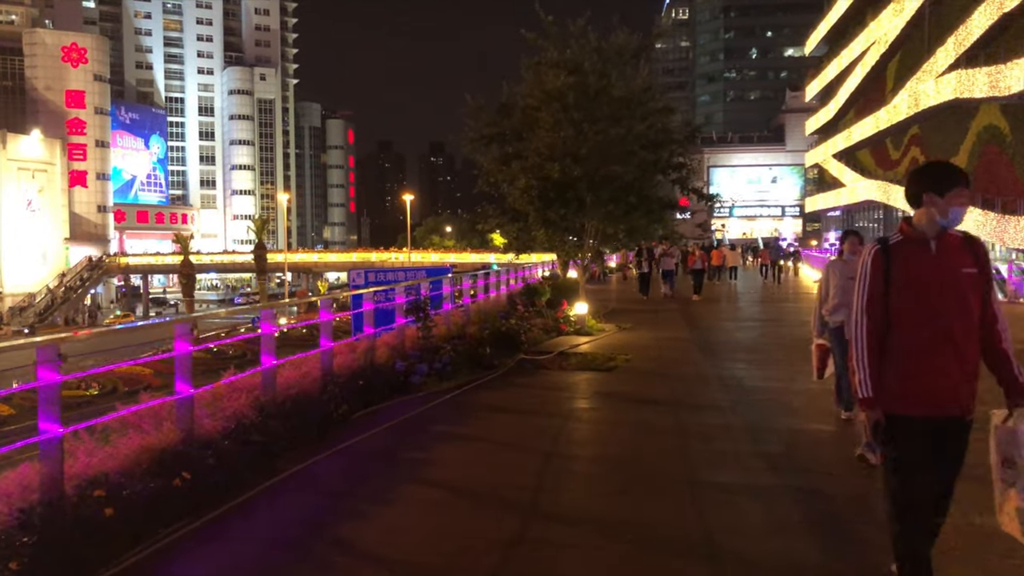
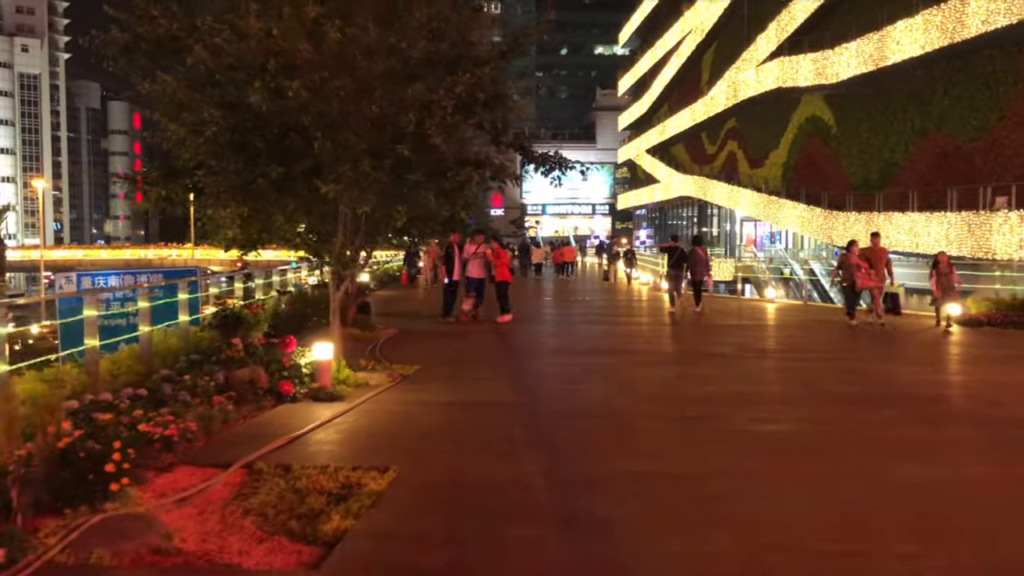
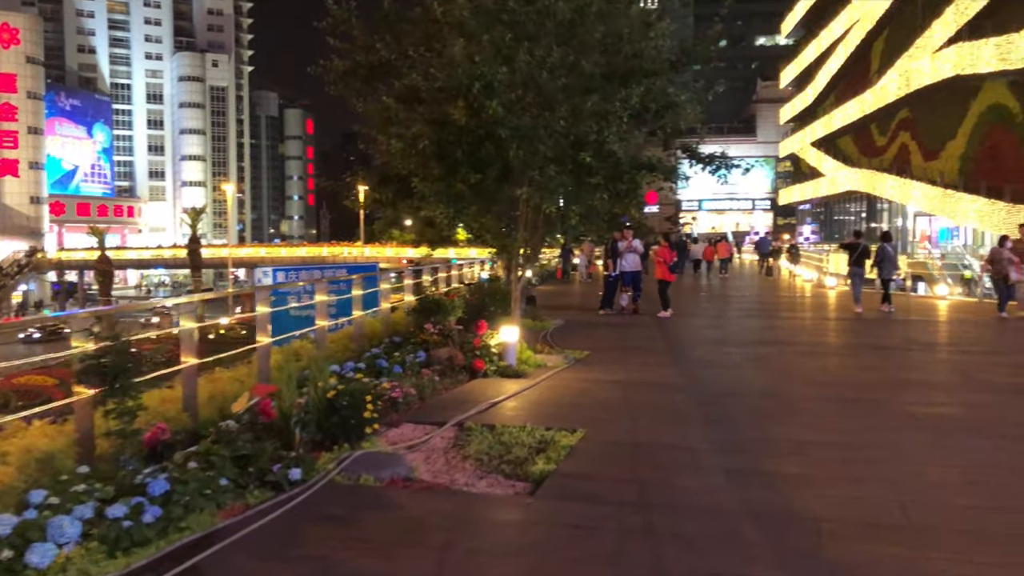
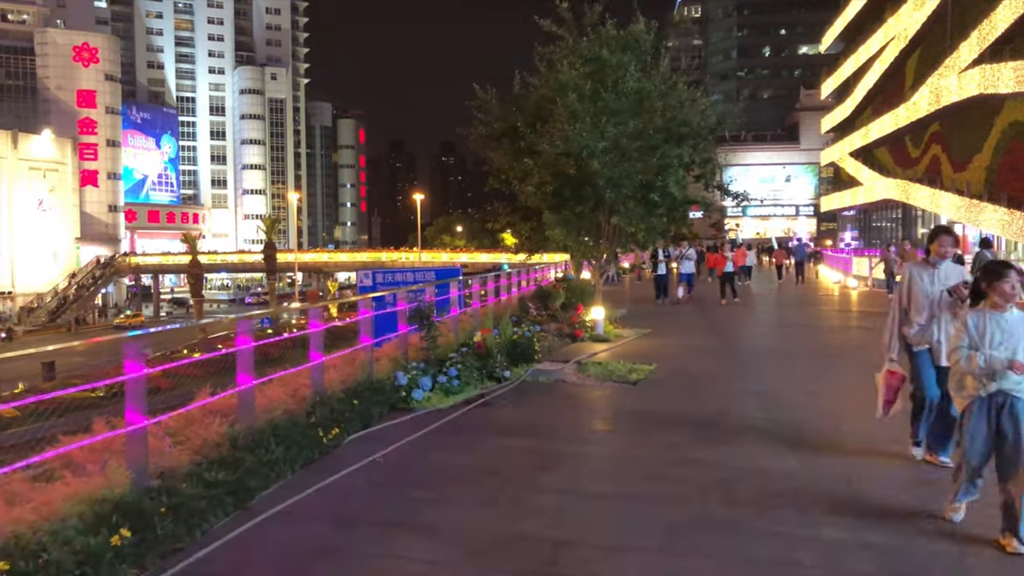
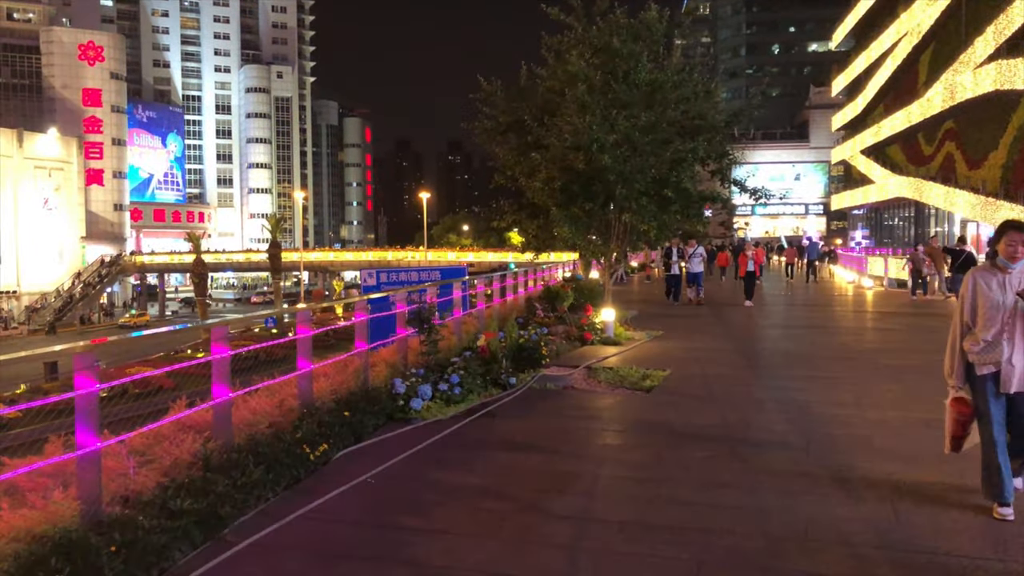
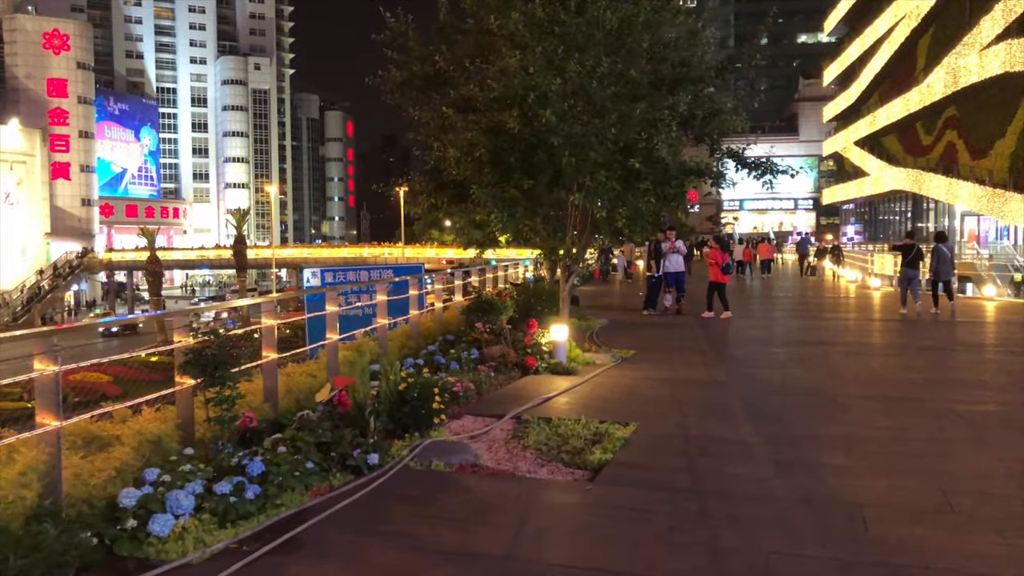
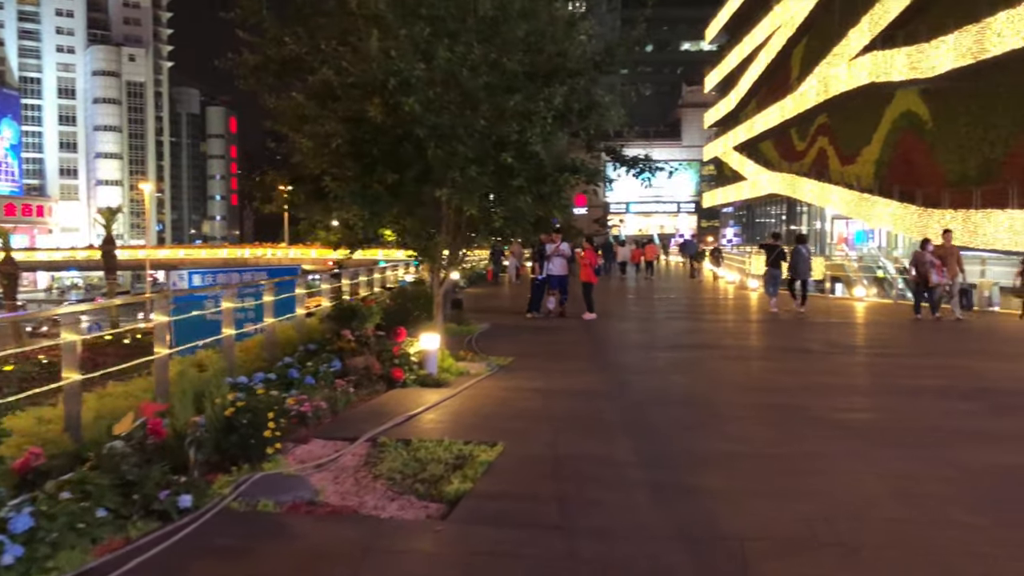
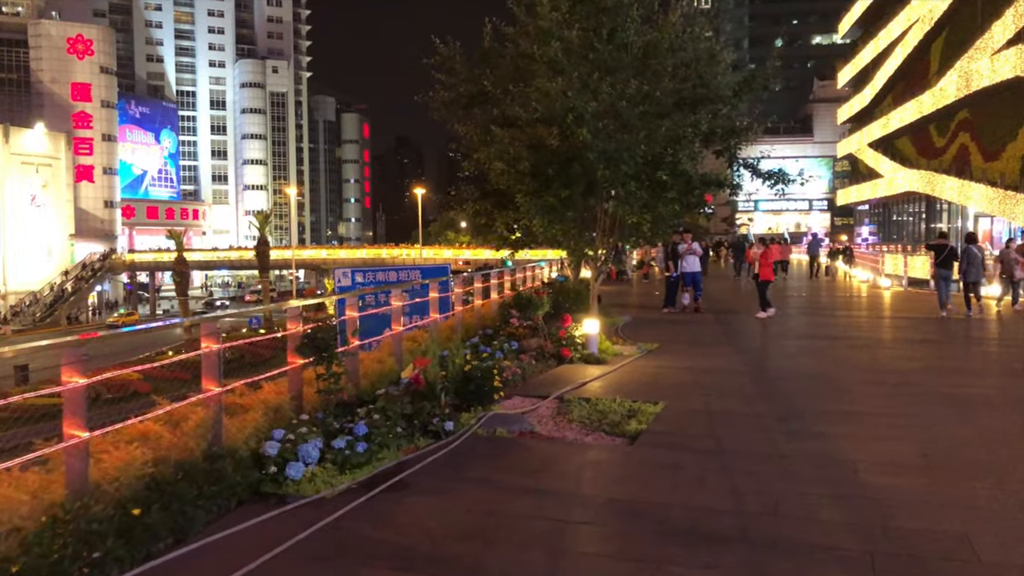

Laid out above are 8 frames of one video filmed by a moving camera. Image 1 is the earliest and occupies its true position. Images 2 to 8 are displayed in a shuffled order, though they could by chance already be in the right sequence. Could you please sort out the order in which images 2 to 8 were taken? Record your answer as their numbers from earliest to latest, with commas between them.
4, 5, 8, 6, 3, 7, 2
